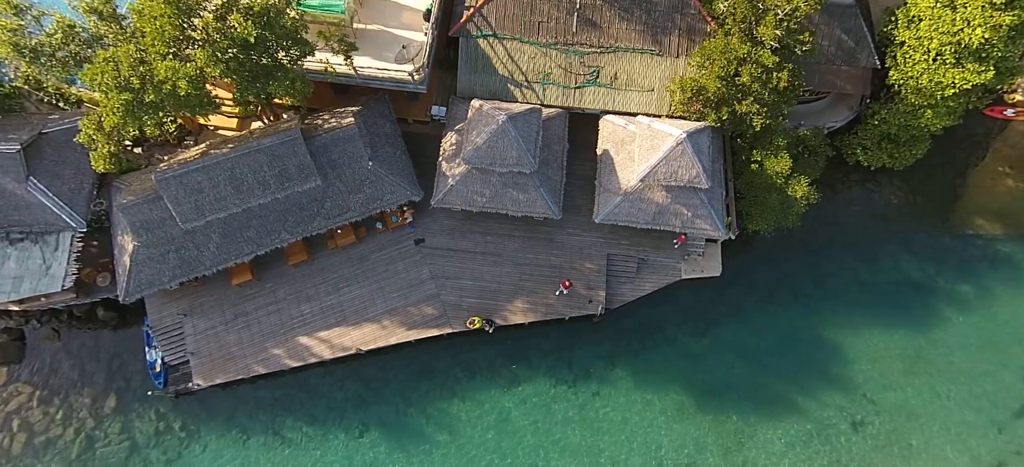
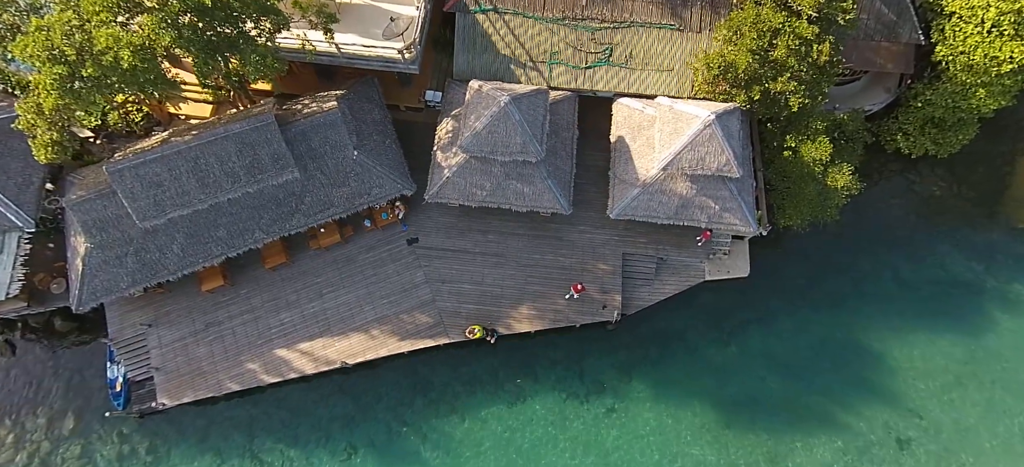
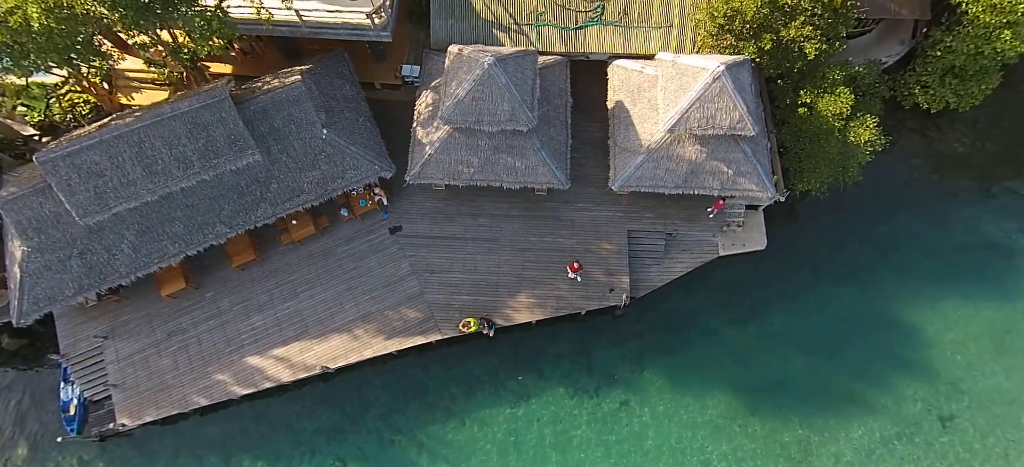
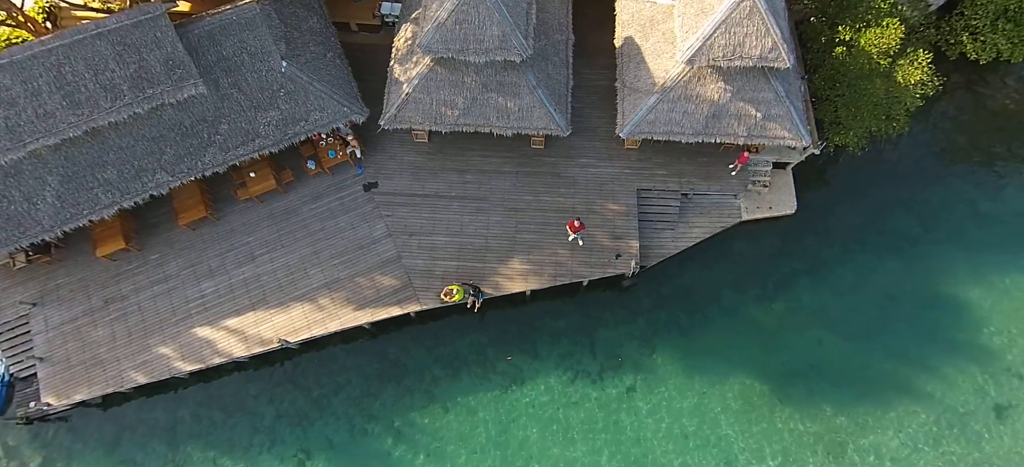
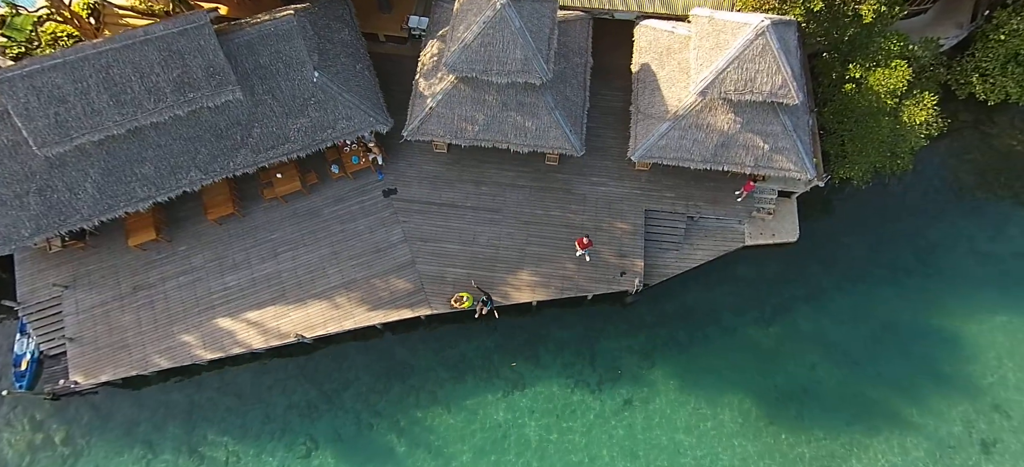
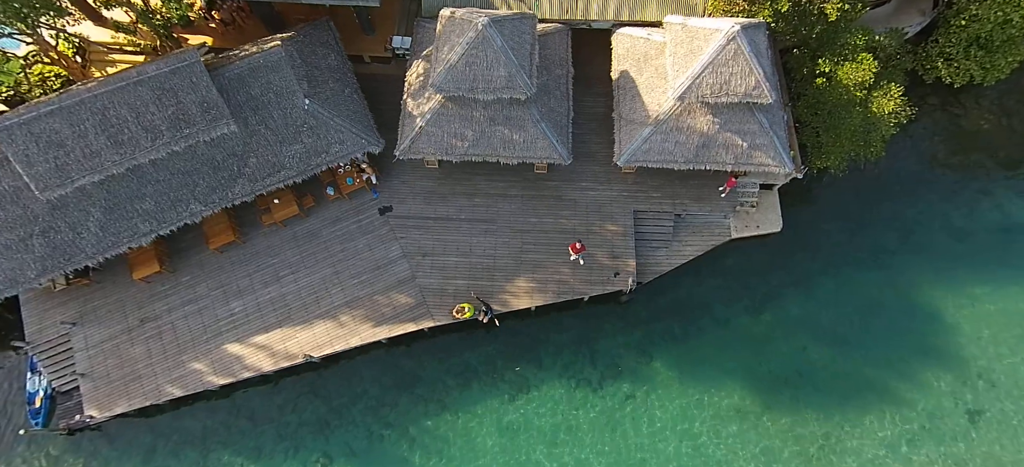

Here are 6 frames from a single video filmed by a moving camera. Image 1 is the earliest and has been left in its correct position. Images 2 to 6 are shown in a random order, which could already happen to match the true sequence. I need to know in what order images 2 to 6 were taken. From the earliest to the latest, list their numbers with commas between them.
2, 3, 6, 5, 4
